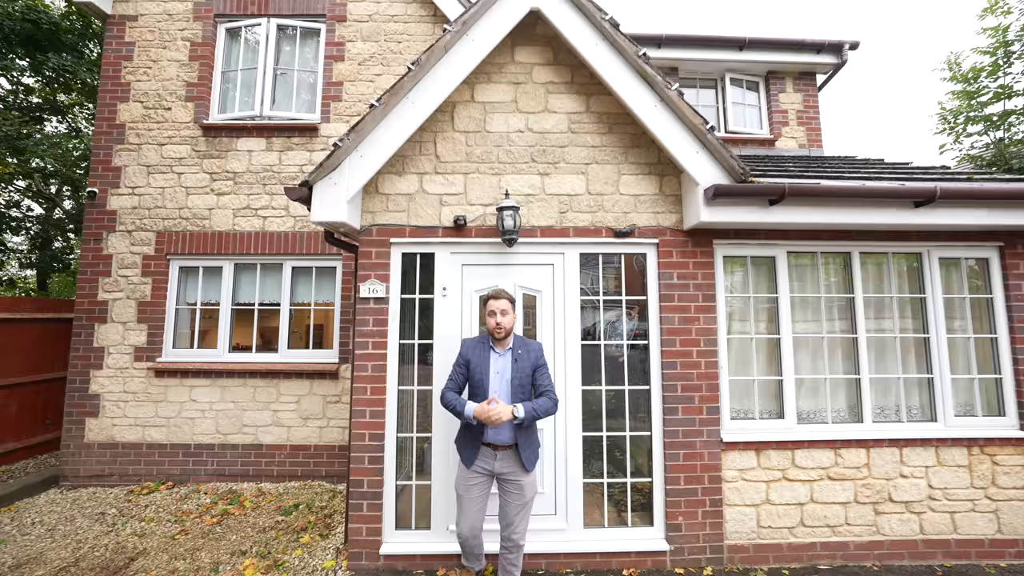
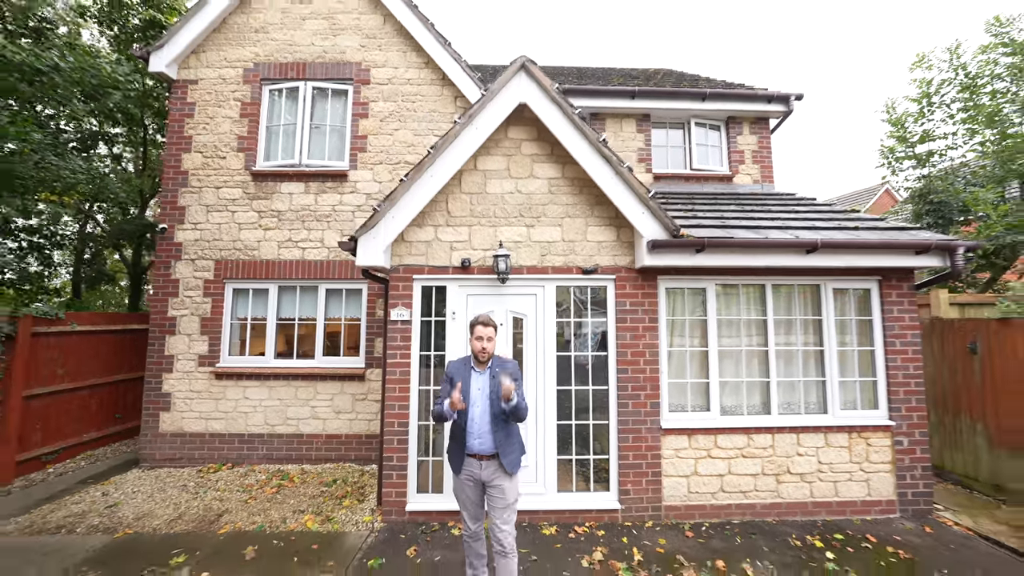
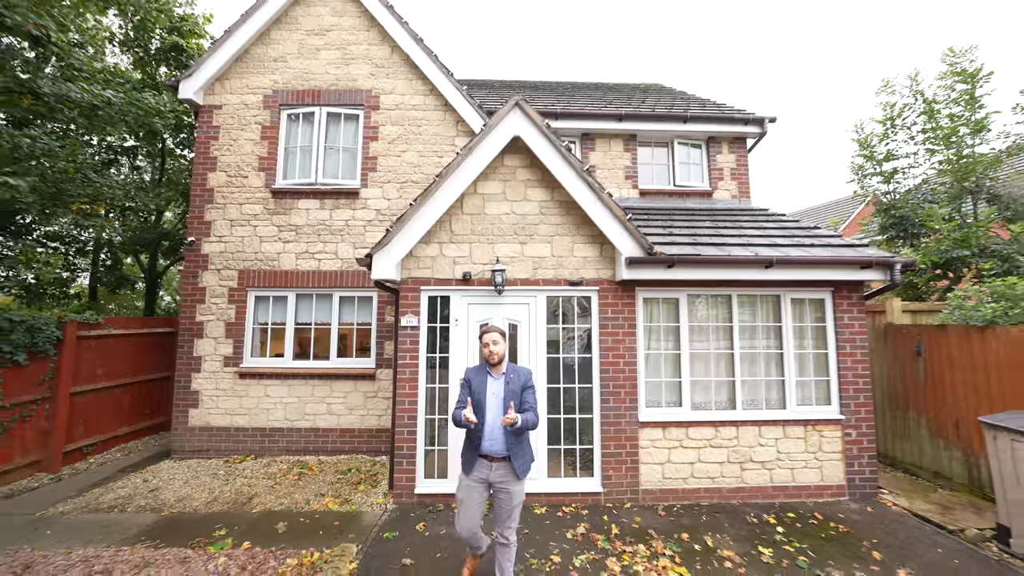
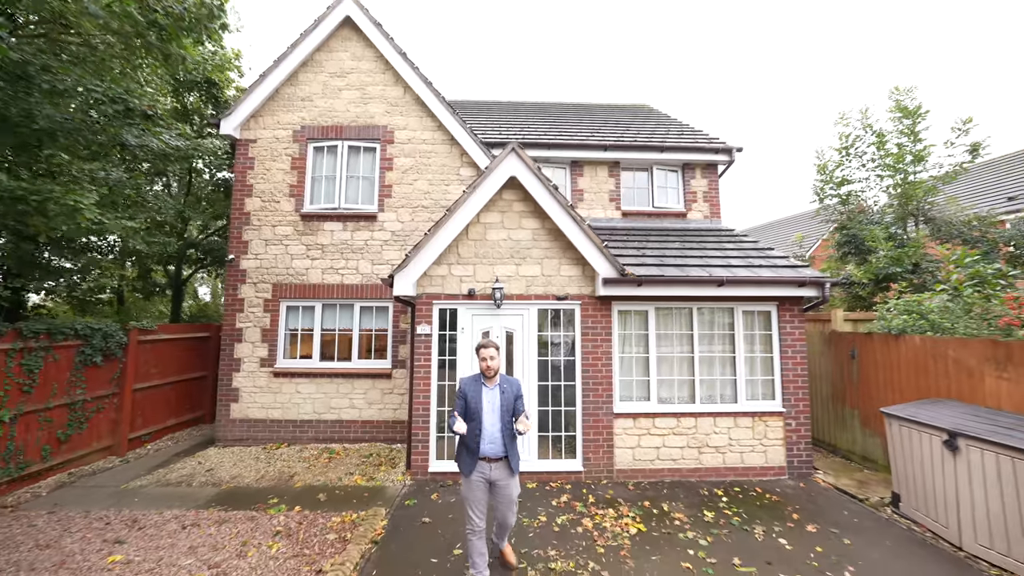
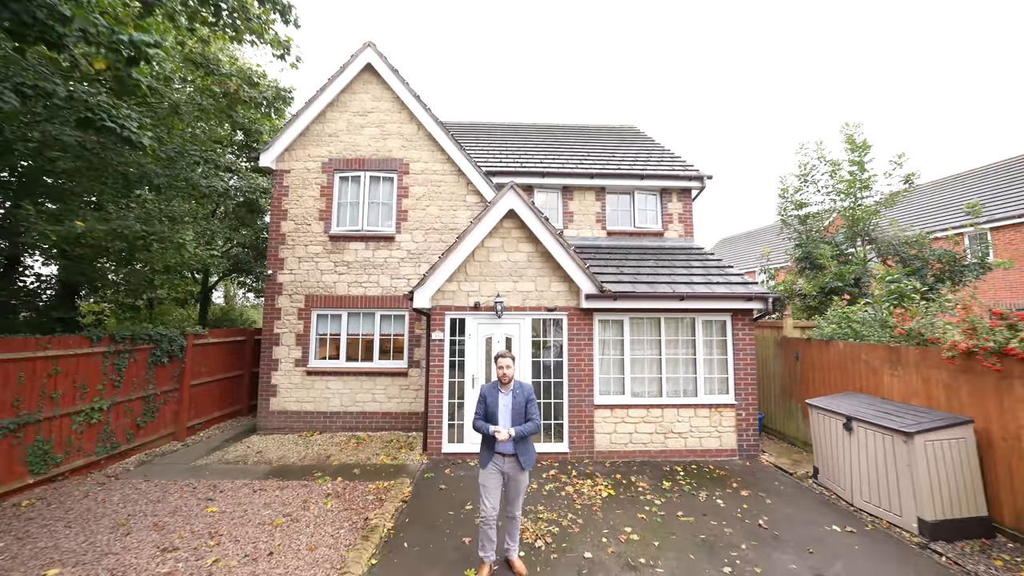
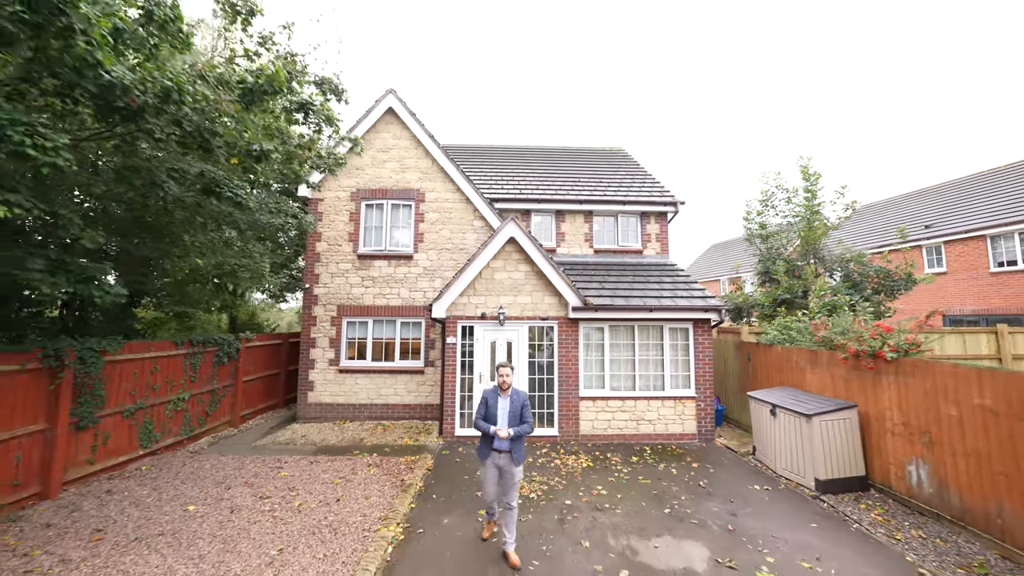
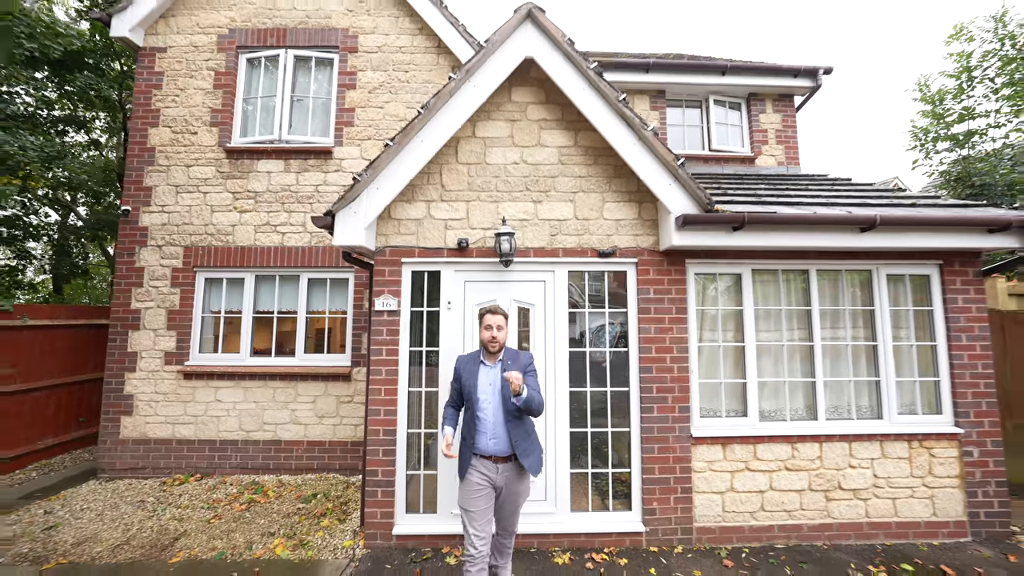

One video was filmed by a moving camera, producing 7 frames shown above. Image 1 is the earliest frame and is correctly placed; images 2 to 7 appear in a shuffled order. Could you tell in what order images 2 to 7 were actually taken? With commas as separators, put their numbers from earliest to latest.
7, 2, 3, 4, 5, 6
